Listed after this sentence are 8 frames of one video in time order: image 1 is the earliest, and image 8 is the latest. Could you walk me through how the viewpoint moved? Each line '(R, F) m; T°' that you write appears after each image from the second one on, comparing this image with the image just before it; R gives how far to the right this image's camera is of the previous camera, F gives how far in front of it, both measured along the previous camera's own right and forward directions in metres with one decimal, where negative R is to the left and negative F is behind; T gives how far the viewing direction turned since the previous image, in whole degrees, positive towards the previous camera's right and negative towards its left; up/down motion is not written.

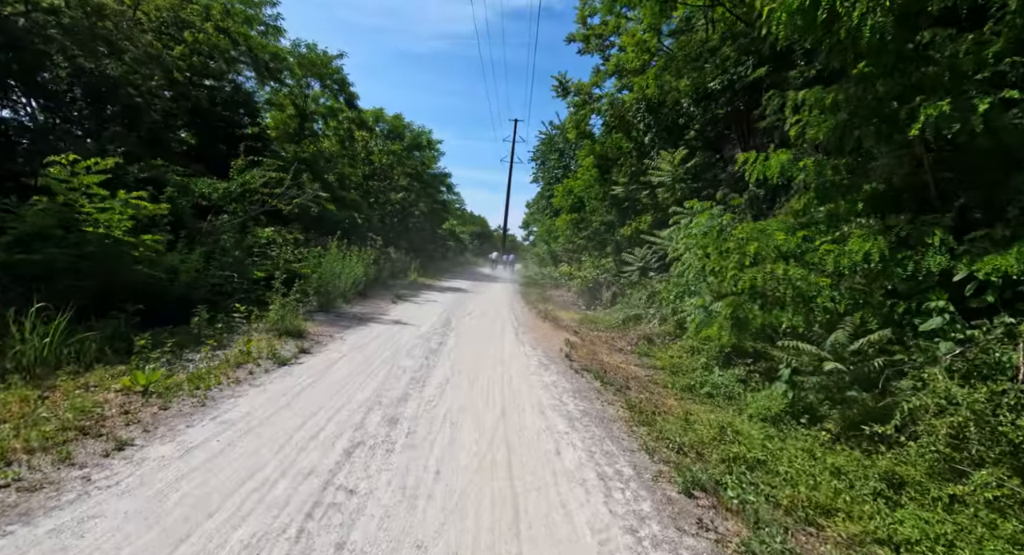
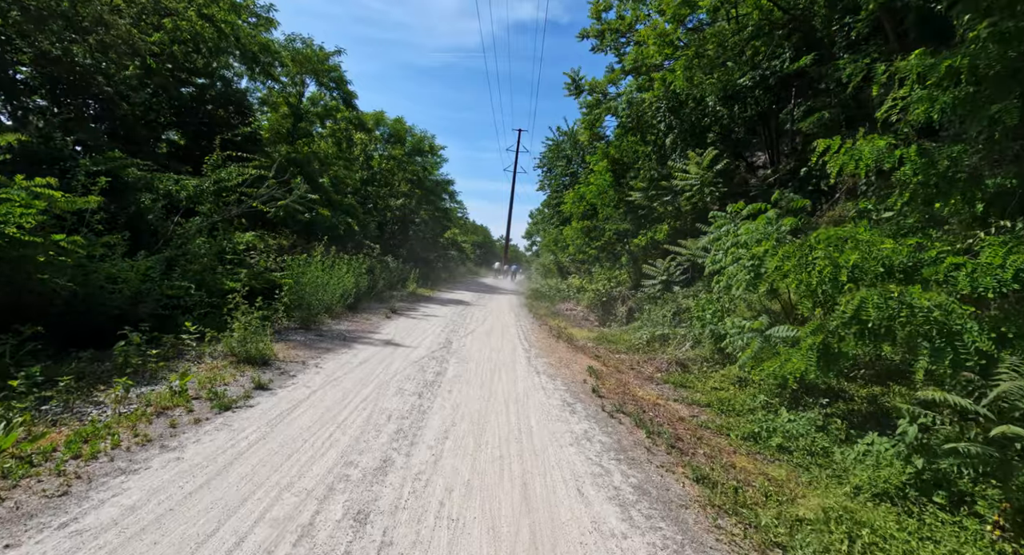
(-0.2, +1.4) m; 0°
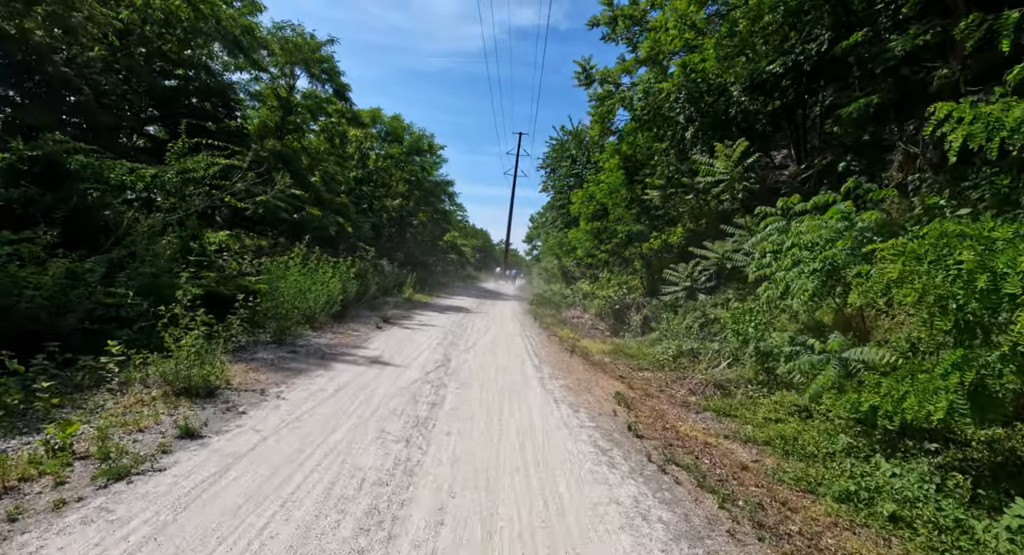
(-0.2, +1.3) m; 0°
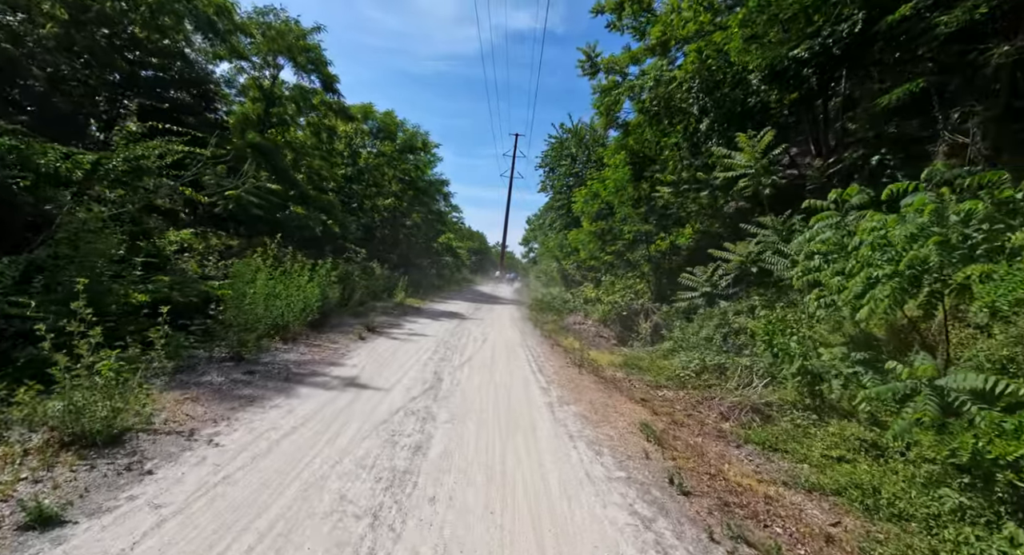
(-0.1, +1.2) m; 0°
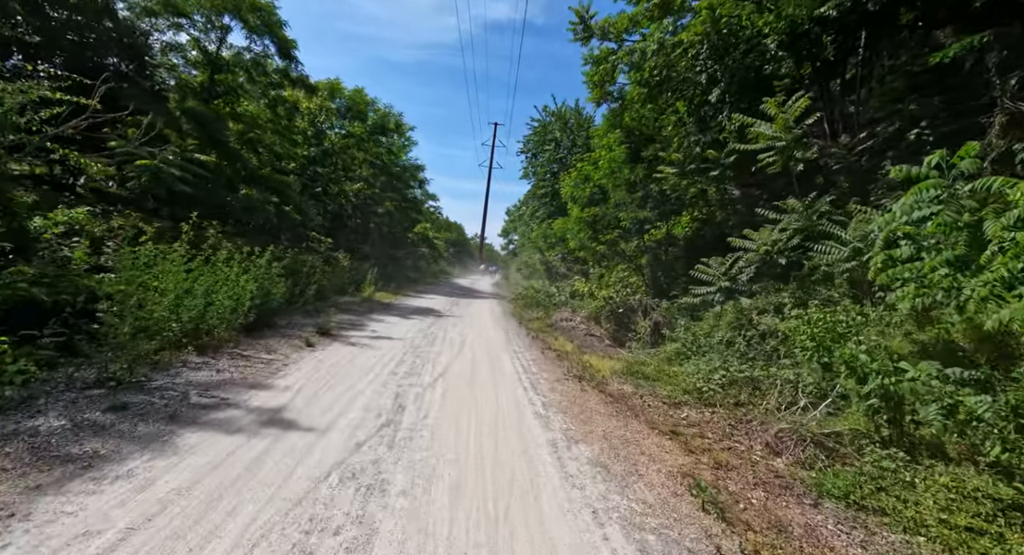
(-0.1, +1.7) m; +2°
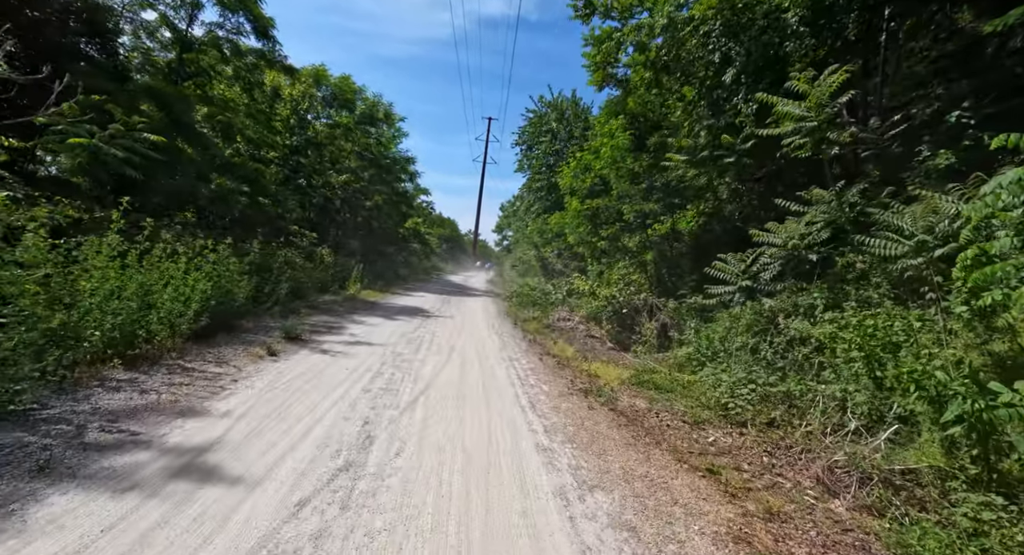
(0.0, +1.0) m; +1°
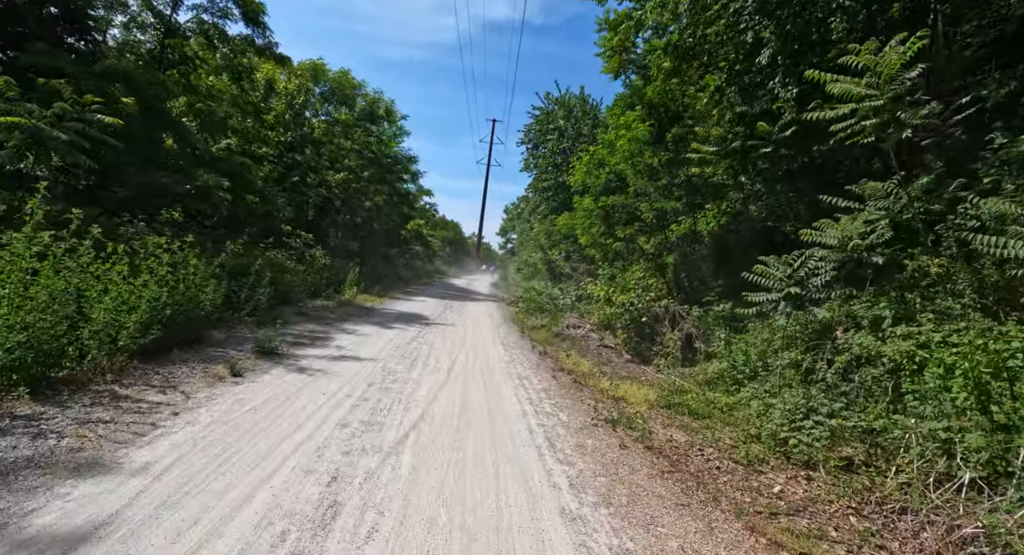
(-0.1, +1.1) m; 0°
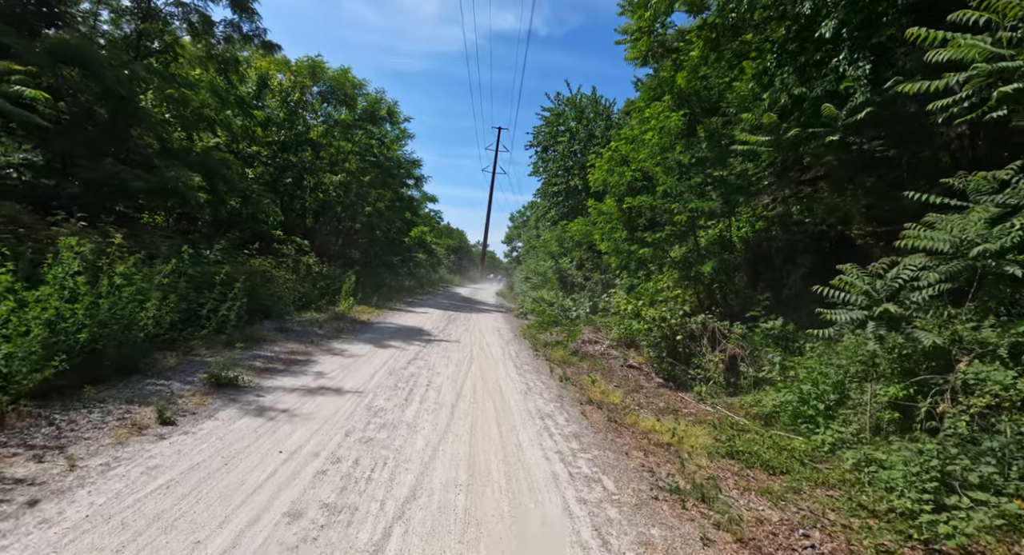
(-0.2, +1.4) m; -1°
